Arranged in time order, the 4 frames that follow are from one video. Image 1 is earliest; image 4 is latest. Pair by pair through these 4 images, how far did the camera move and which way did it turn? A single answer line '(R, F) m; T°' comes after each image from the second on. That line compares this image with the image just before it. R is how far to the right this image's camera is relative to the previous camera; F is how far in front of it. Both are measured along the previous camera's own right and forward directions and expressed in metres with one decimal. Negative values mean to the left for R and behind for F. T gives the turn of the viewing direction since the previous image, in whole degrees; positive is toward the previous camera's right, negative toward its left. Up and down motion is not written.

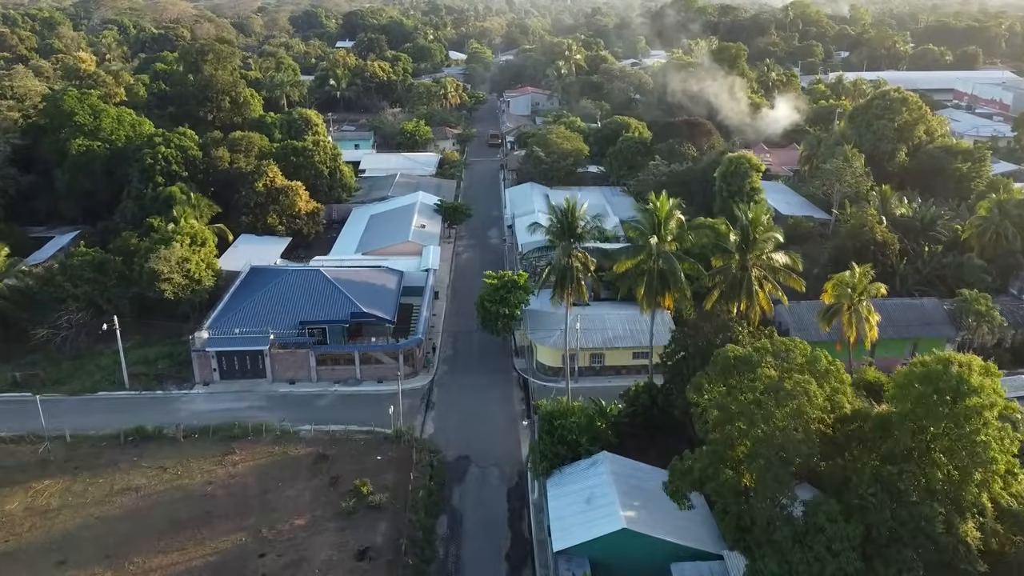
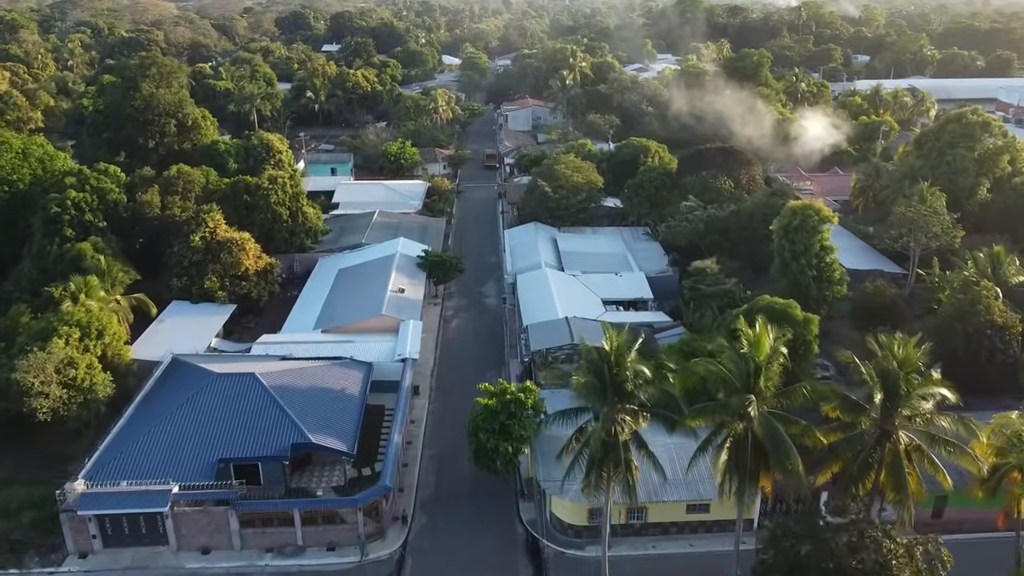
(-0.2, +8.4) m; 0°
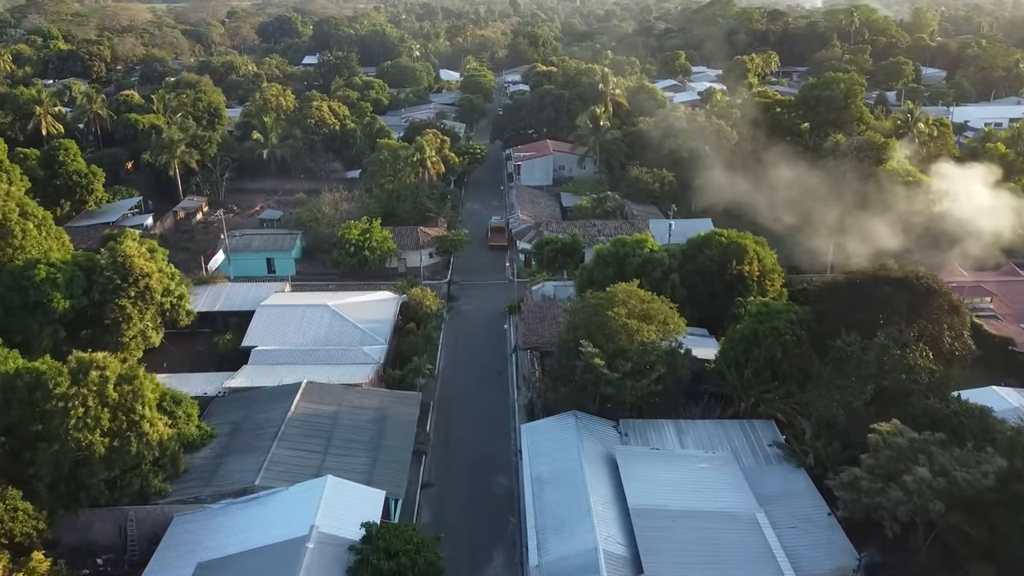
(-0.5, +18.3) m; 0°
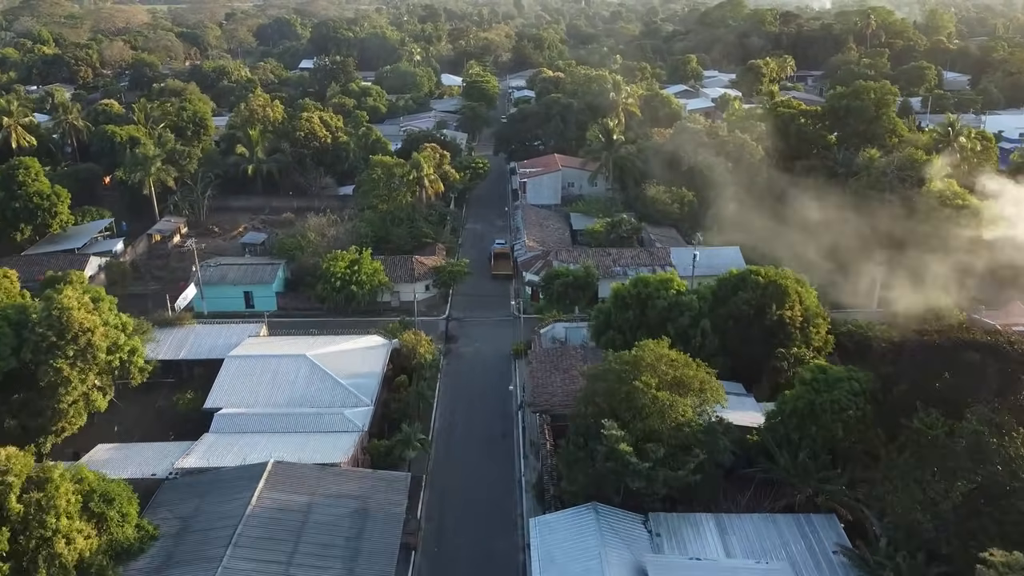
(-0.1, +4.2) m; 0°
